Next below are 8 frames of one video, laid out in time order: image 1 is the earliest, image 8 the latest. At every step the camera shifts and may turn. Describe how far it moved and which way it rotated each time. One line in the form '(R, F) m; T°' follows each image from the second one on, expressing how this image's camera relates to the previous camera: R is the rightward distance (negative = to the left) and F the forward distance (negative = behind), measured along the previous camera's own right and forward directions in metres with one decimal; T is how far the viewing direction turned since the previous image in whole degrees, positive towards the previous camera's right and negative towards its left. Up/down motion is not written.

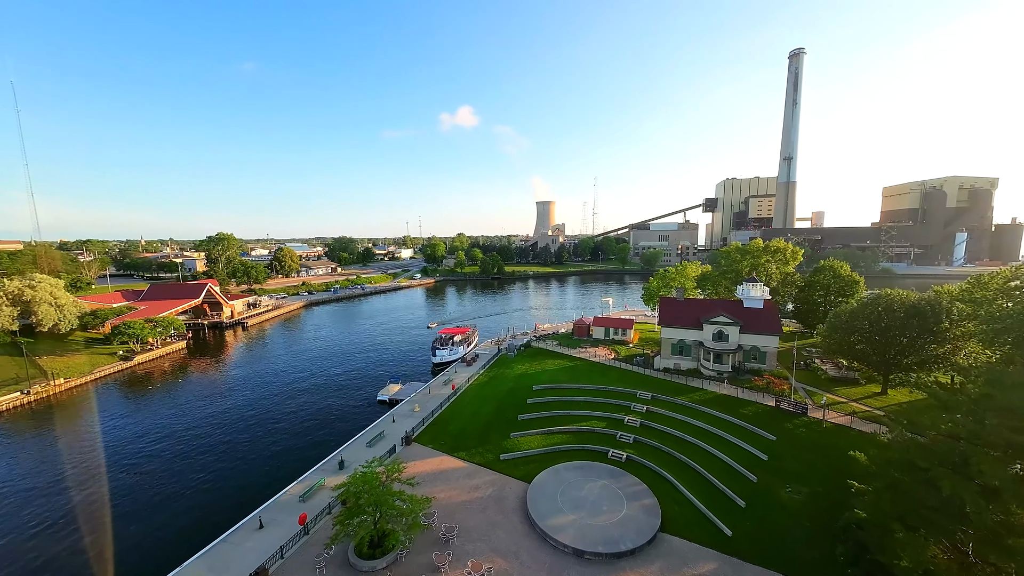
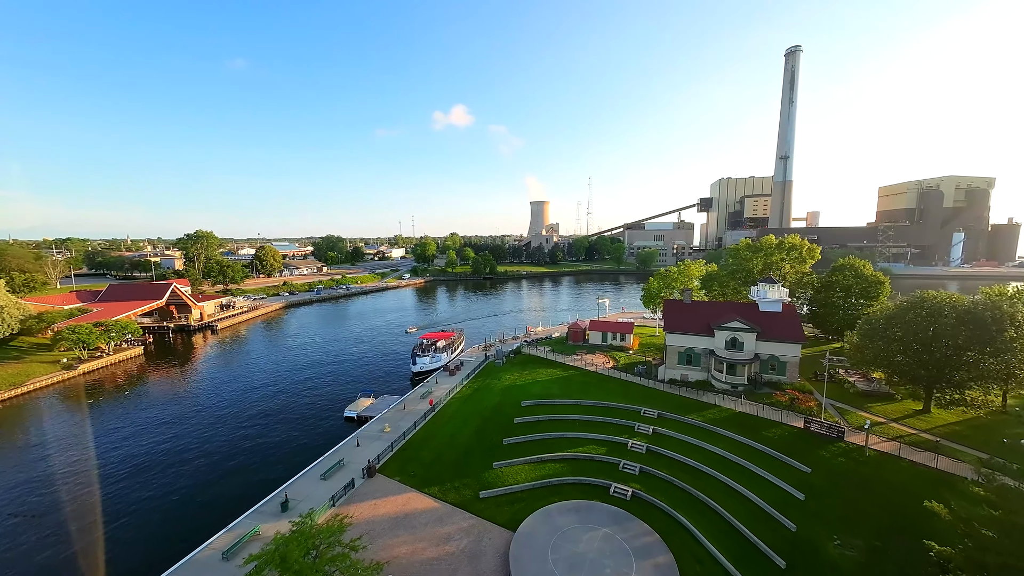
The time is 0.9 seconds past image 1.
(+0.8, +5.3) m; +1°
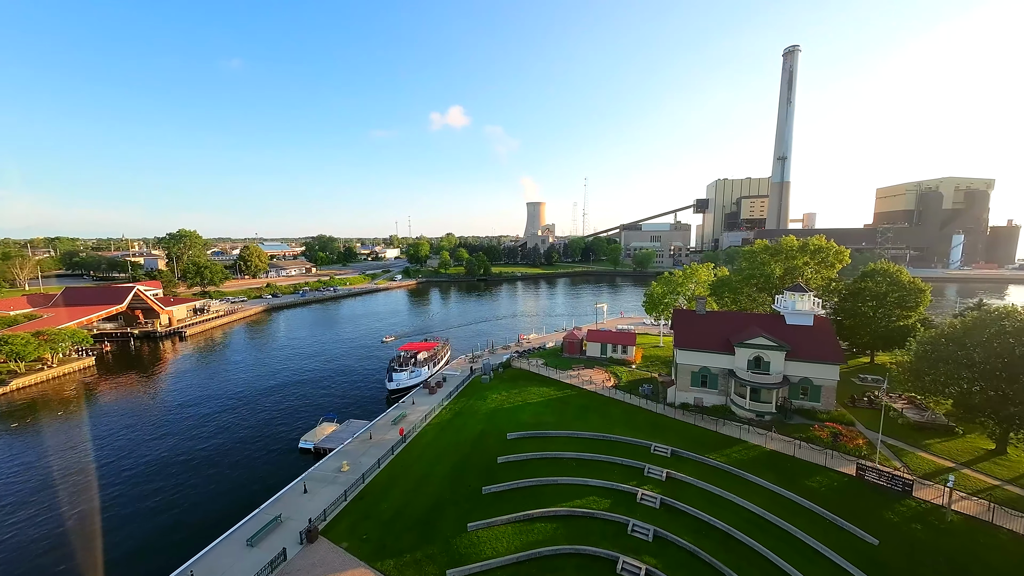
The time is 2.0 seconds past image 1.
(+0.9, +5.9) m; +1°
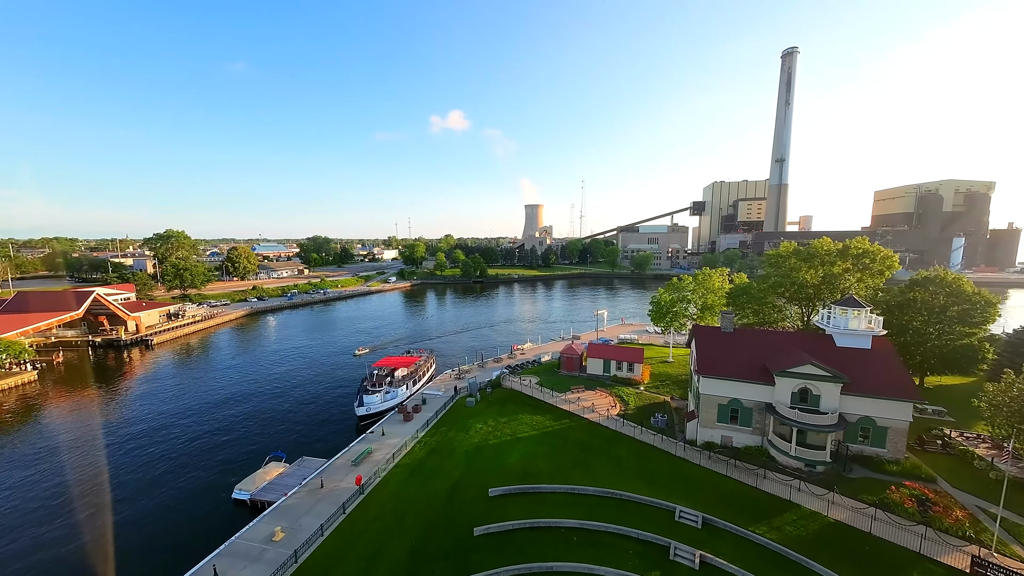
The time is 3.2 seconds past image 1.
(+0.7, +6.6) m; +1°
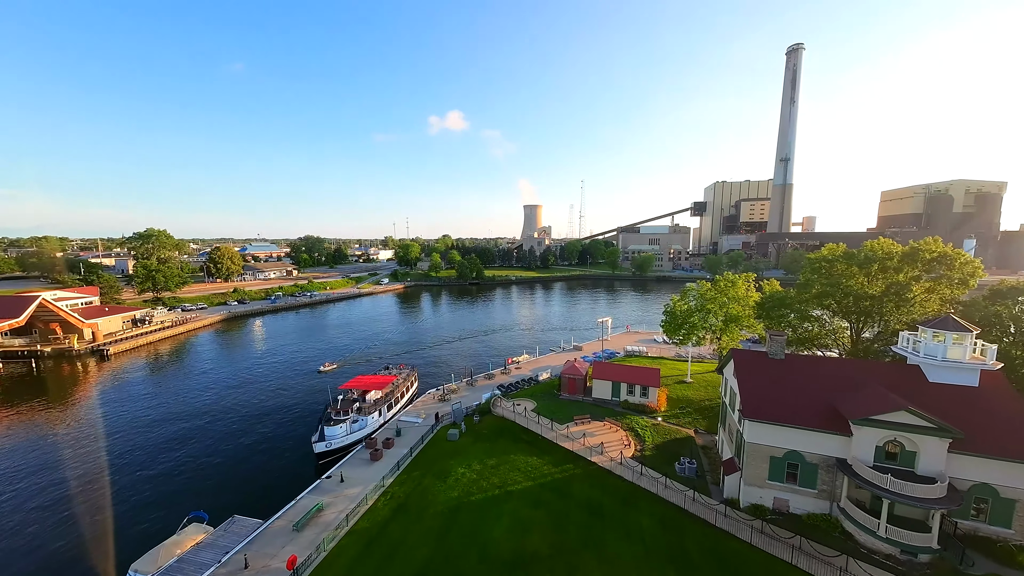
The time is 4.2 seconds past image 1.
(+0.6, +6.8) m; 0°
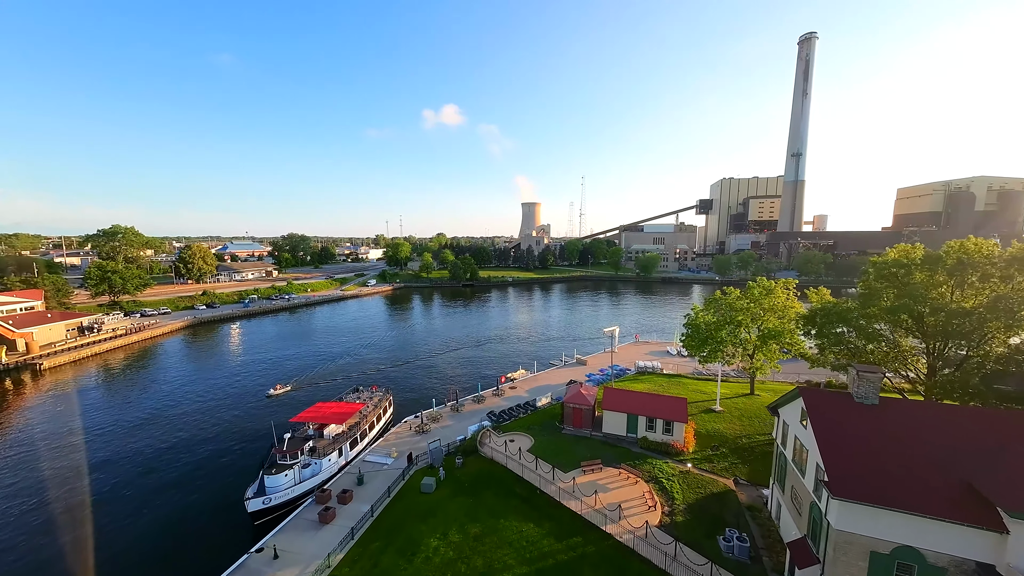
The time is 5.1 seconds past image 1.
(+0.5, +7.1) m; 0°
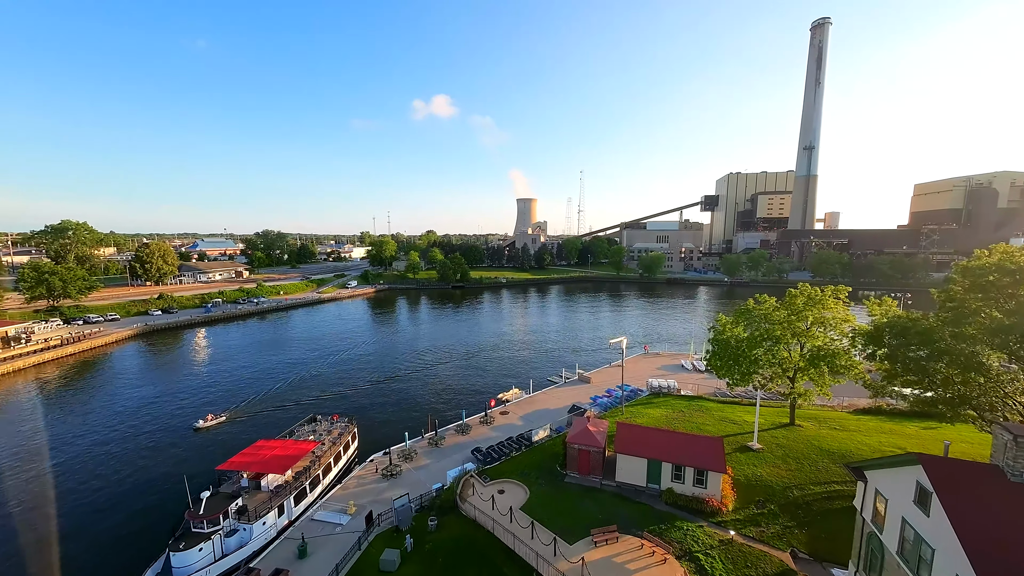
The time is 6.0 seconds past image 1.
(+0.6, +6.6) m; 0°
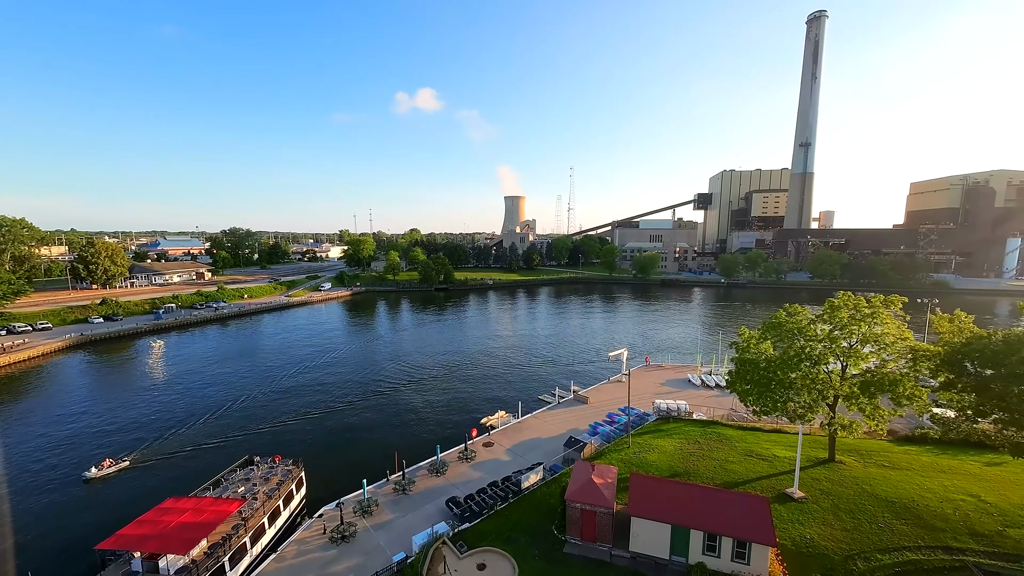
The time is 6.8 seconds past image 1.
(+0.3, +5.7) m; +2°
